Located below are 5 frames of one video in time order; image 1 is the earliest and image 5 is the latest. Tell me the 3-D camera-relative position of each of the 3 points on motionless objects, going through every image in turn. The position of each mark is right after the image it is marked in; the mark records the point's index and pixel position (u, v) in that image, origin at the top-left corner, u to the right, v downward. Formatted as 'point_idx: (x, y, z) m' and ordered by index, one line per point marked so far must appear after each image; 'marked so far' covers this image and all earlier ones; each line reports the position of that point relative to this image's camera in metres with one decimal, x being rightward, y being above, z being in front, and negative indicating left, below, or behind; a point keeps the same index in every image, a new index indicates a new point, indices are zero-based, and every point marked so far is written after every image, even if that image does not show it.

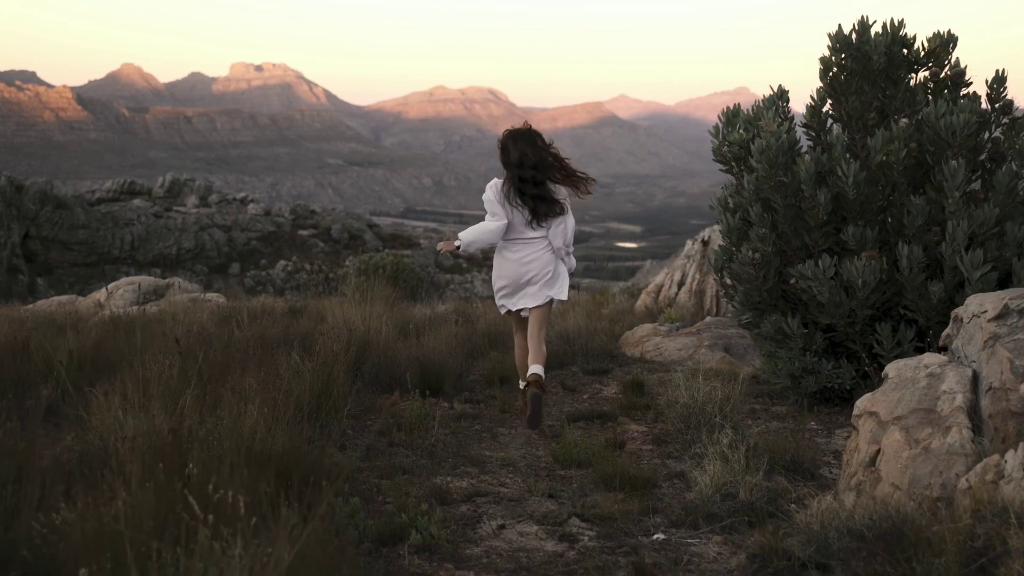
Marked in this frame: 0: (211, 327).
0: (-3.1, -0.4, +9.1) m
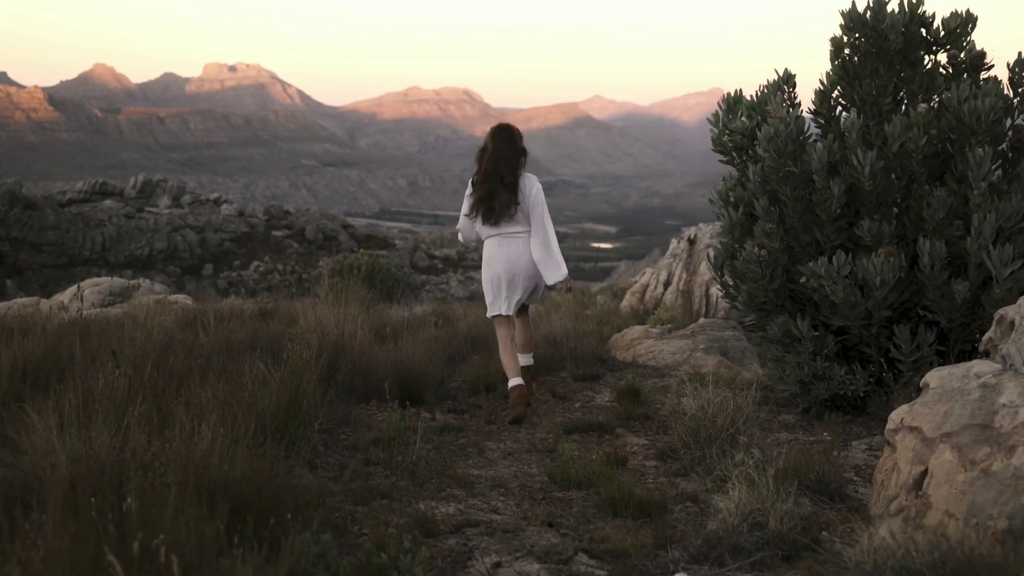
0: (-3.3, -0.4, +8.5) m
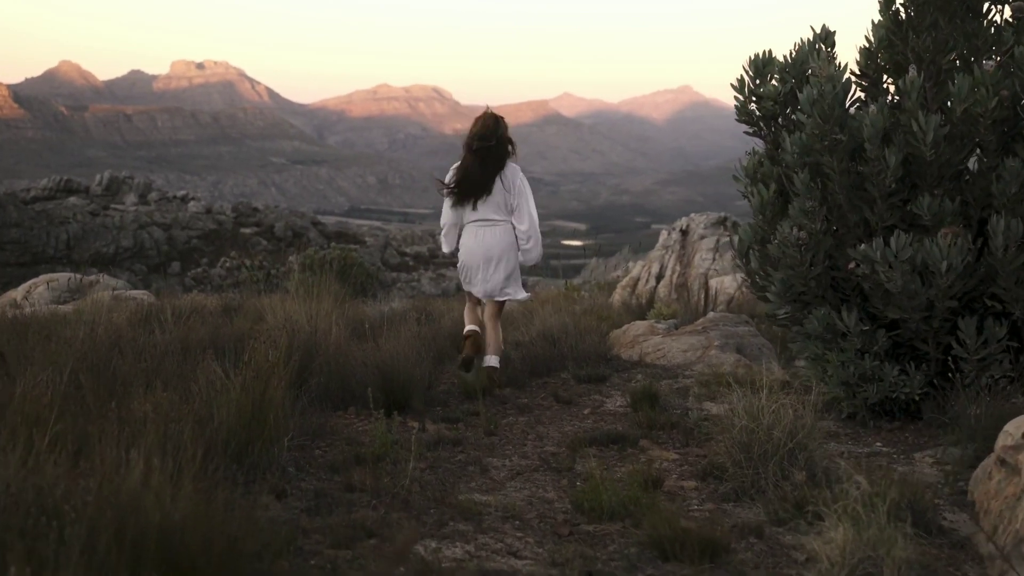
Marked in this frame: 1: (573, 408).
0: (-3.3, -0.4, +7.6) m
1: (+0.4, -0.8, +5.7) m
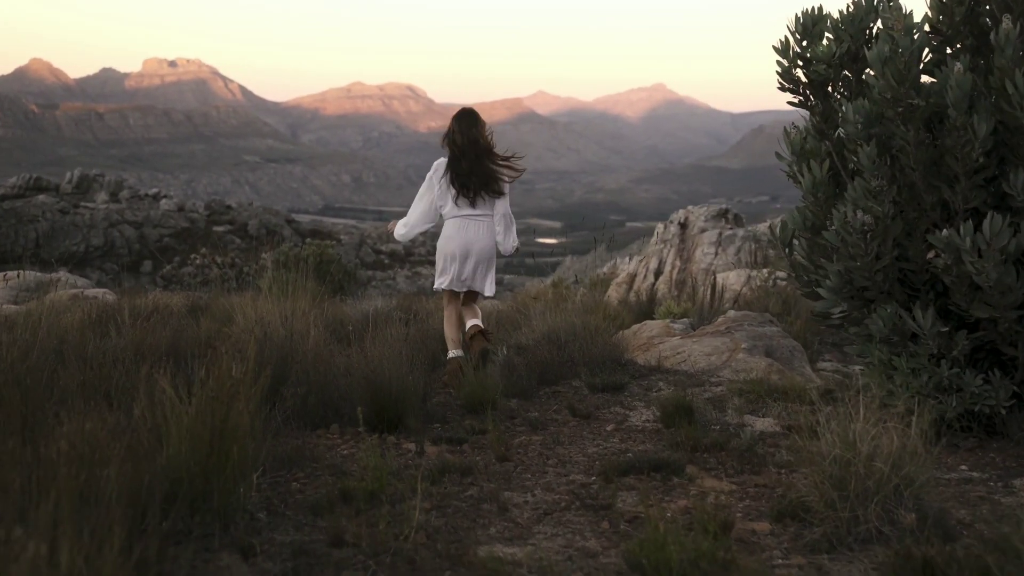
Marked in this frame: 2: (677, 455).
0: (-3.3, -0.3, +6.7) m
1: (+0.5, -0.8, +4.9) m
2: (+0.8, -0.8, +4.1) m
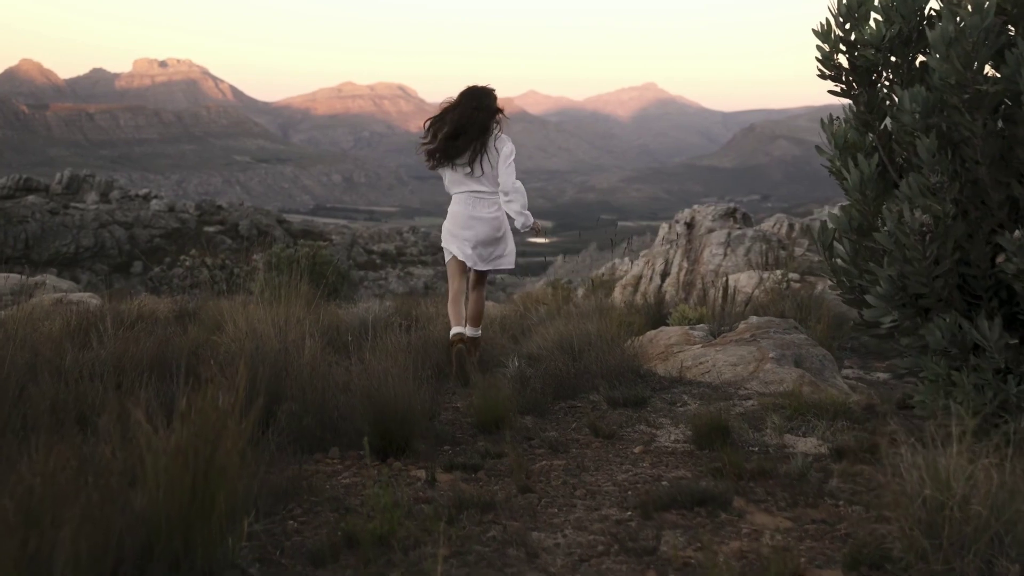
0: (-3.3, -0.4, +6.2) m
1: (+0.6, -0.8, +4.5) m
2: (+0.9, -0.8, +3.6) m
